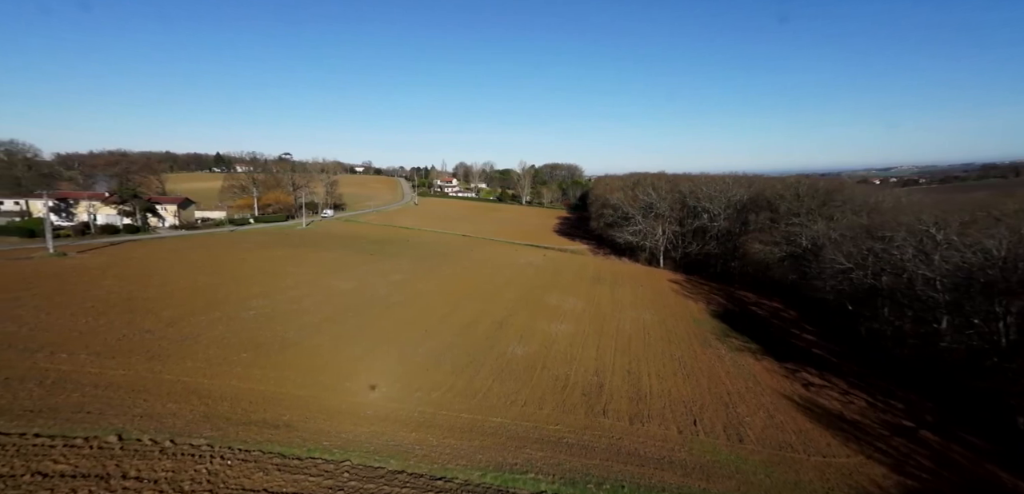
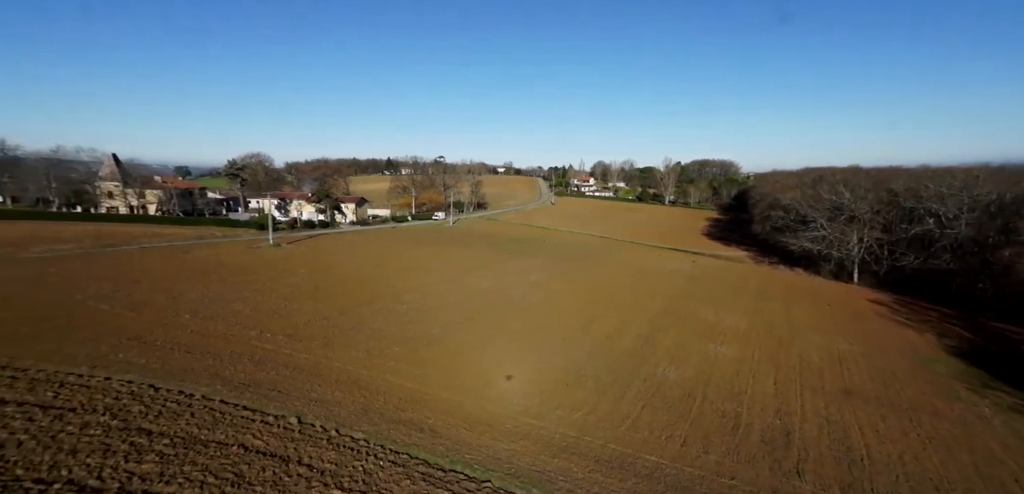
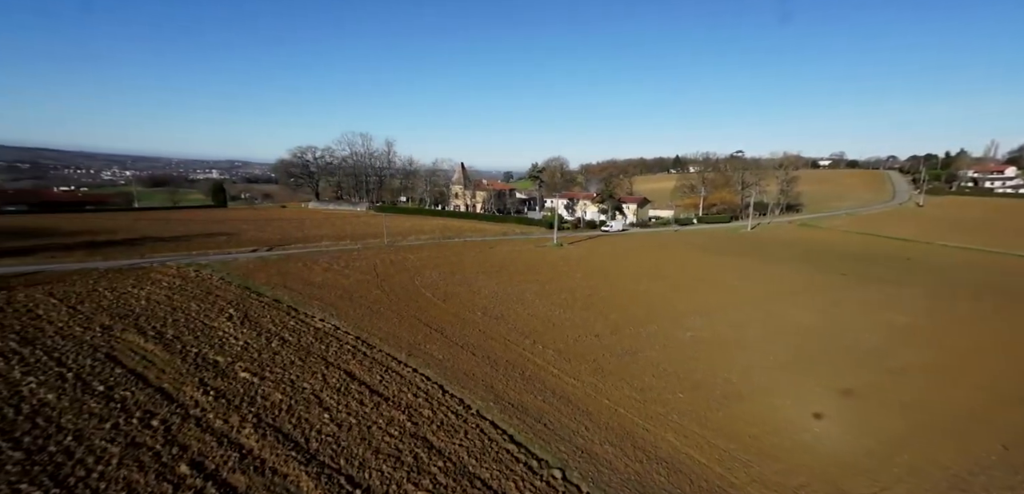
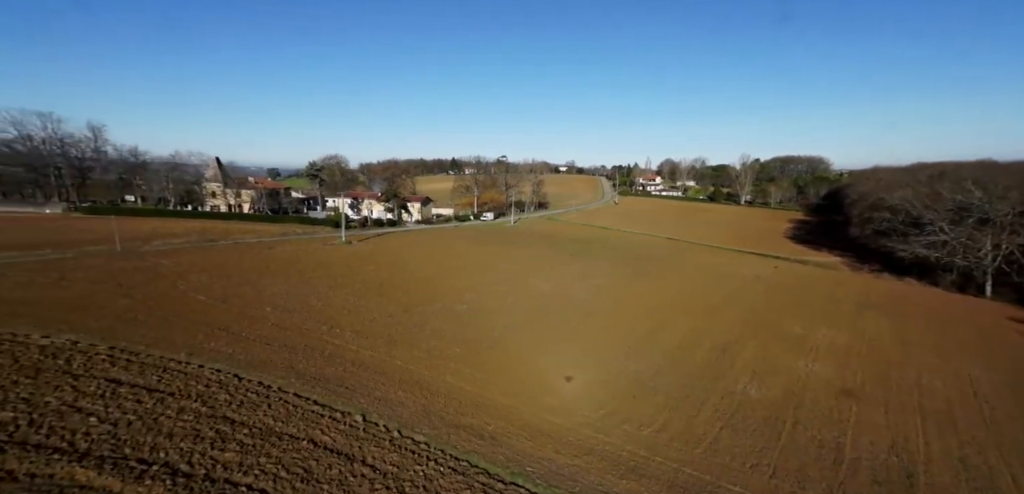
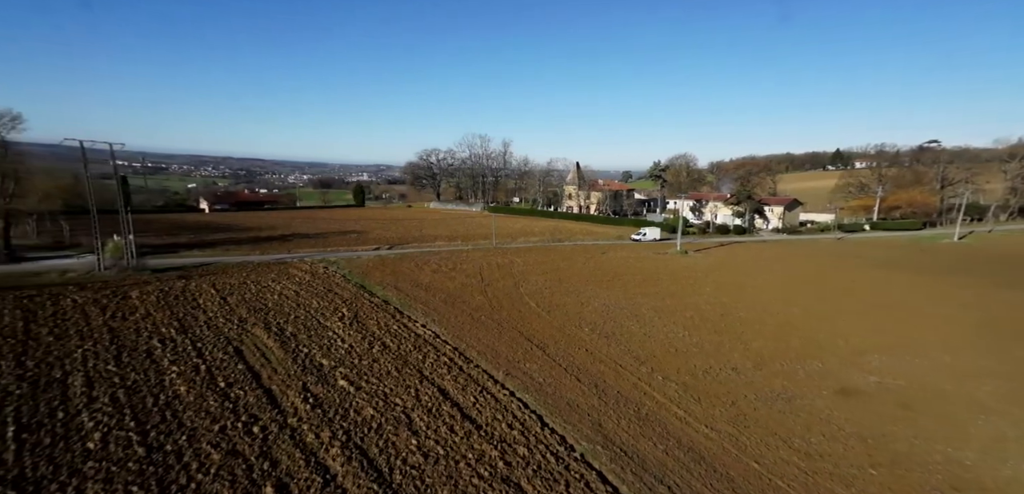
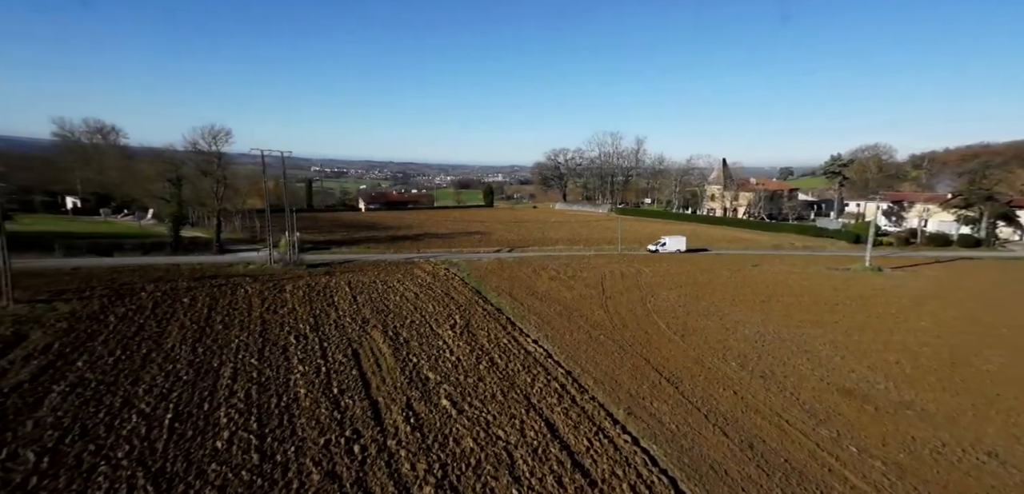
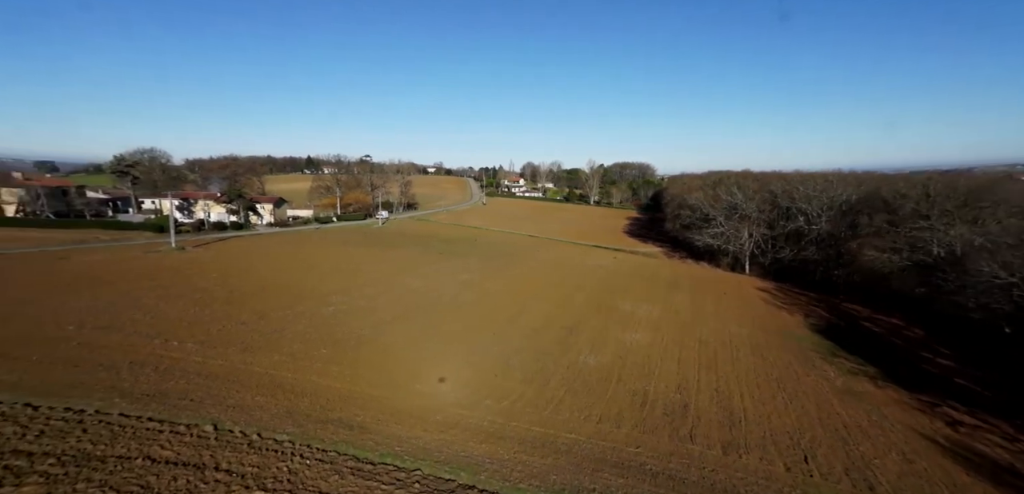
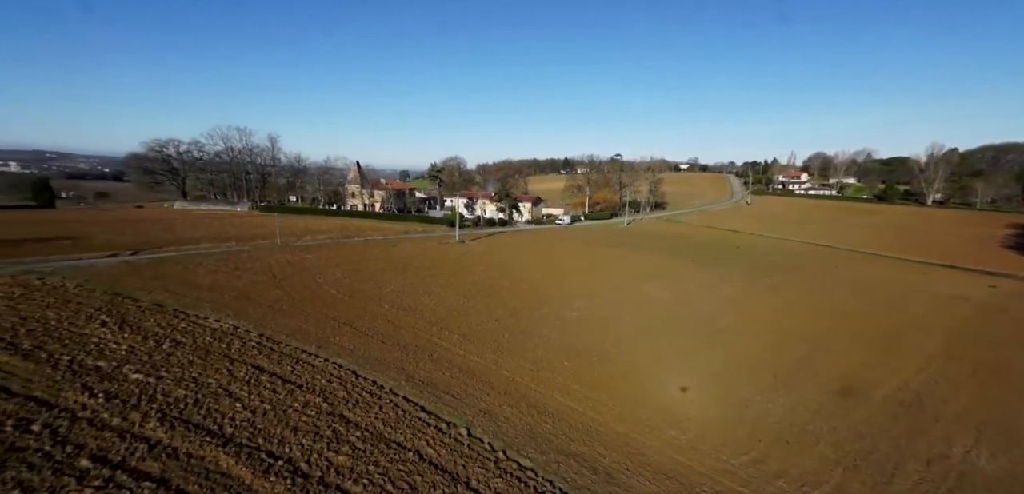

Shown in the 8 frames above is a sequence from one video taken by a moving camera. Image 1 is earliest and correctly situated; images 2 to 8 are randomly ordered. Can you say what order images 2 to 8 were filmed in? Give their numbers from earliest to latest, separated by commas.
7, 2, 4, 8, 3, 5, 6
